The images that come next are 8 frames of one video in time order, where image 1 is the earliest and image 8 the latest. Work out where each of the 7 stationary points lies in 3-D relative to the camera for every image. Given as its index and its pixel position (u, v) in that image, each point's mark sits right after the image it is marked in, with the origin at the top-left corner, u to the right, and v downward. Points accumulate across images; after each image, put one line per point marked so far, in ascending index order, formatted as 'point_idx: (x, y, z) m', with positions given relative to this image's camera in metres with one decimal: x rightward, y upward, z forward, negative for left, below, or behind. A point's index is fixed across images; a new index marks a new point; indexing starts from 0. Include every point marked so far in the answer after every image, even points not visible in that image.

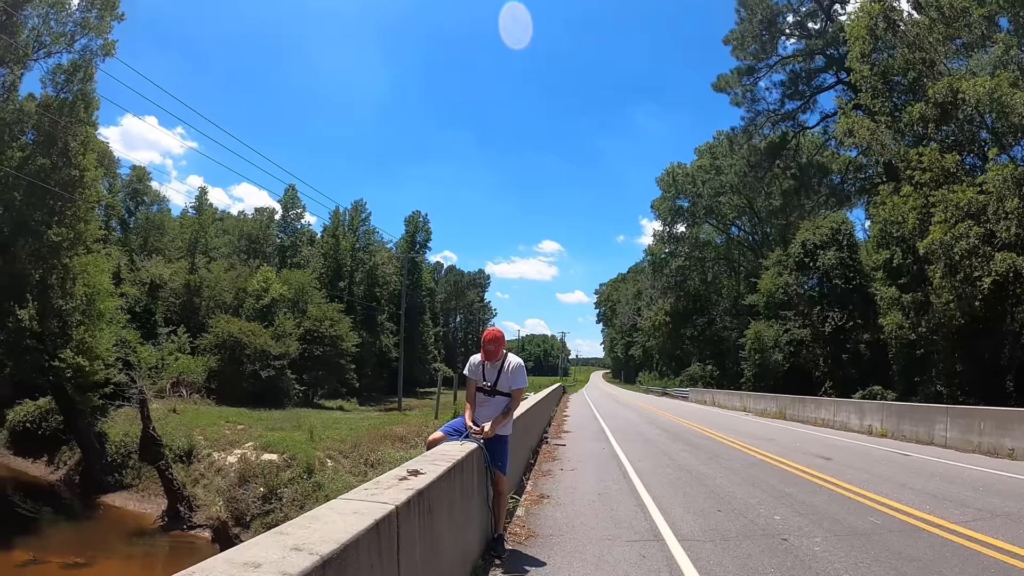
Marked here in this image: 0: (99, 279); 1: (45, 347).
0: (-12.4, +0.3, +17.1) m
1: (-13.2, -1.7, +15.8) m
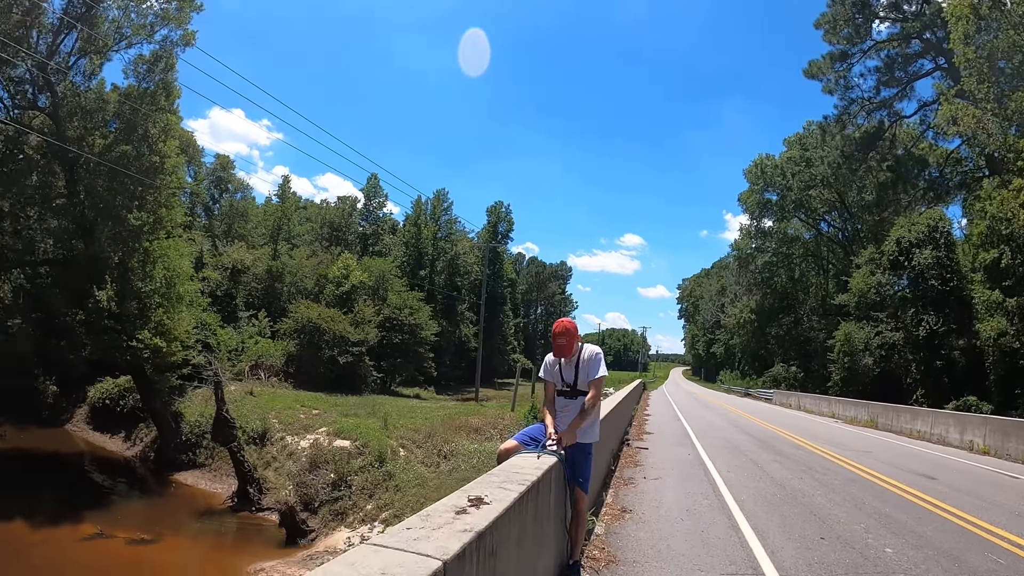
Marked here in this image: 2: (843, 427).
0: (-10.3, +0.8, +17.7) m
1: (-11.3, -1.2, +16.5) m
2: (+11.2, -4.7, +19.6) m
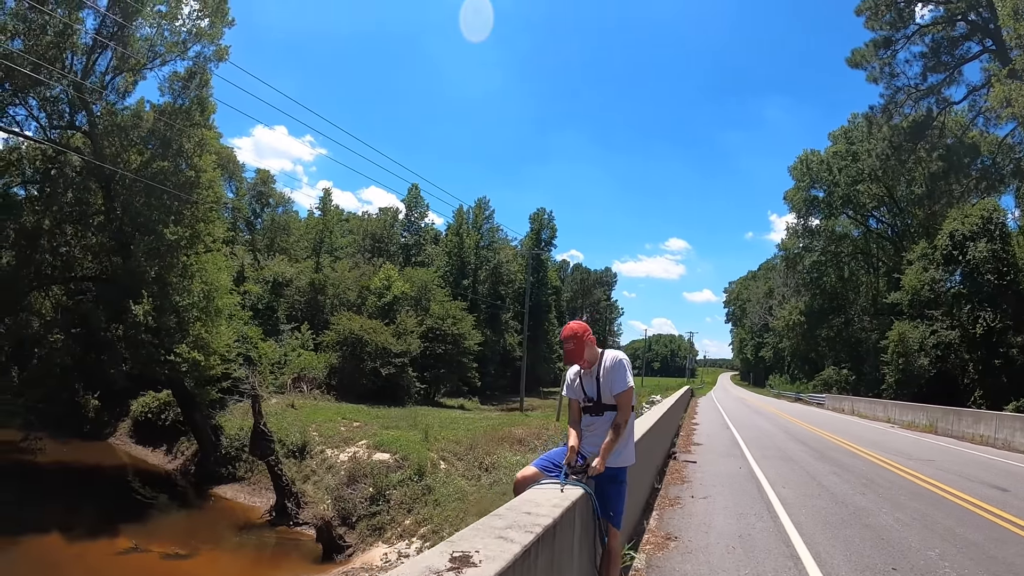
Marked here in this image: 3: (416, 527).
0: (-9.2, +0.3, +18.0) m
1: (-10.2, -1.7, +16.9) m
2: (+12.5, -4.6, +18.3) m
3: (-1.9, -4.7, +11.4) m
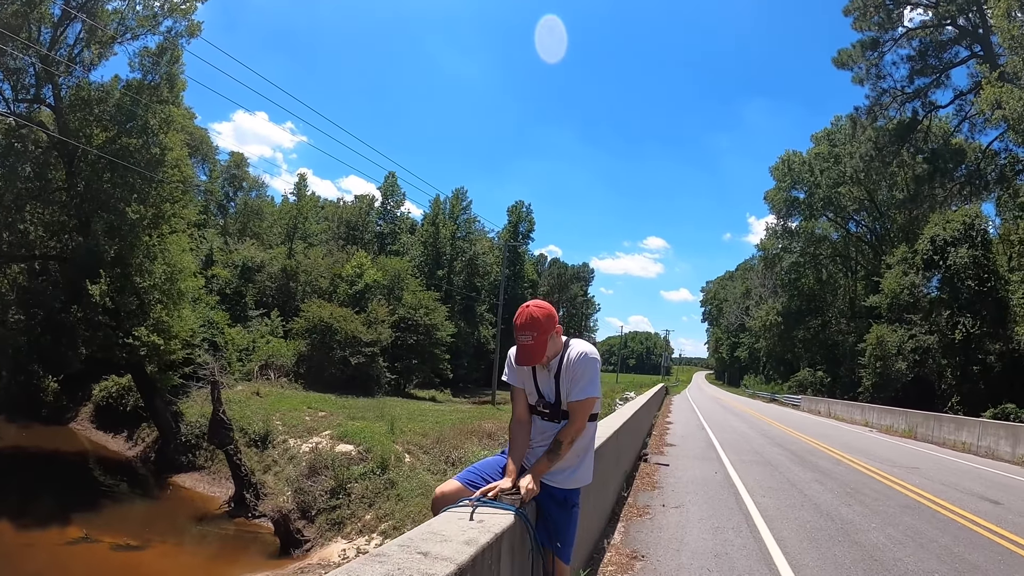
0: (-9.9, +0.9, +17.2) m
1: (-11.0, -1.1, +16.1) m
2: (+11.5, -4.7, +18.3) m
3: (-2.5, -4.4, +10.9) m
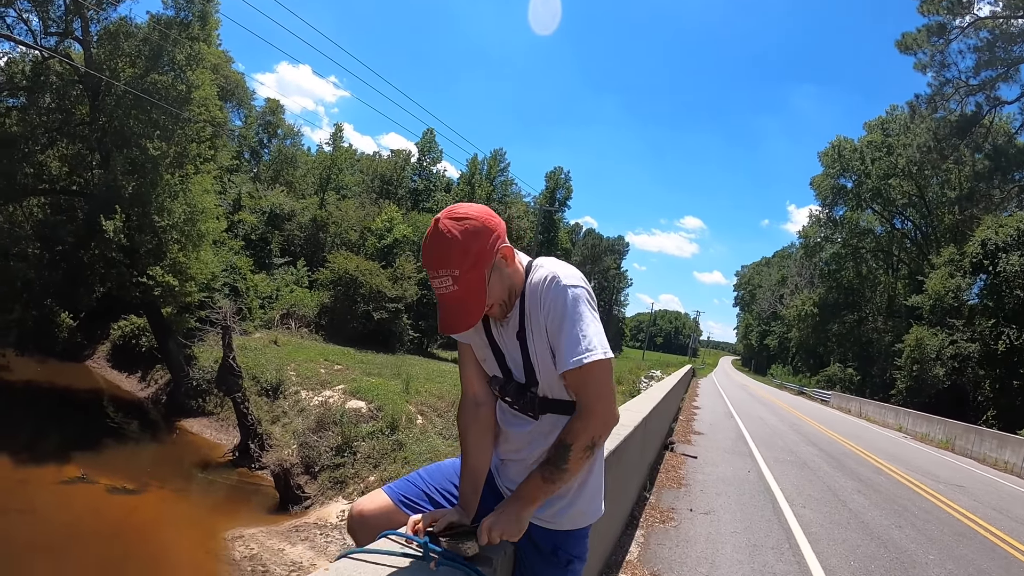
0: (-9.0, +2.6, +16.8) m
1: (-10.3, +0.6, +15.8) m
2: (+11.9, -4.7, +17.2) m
3: (-2.4, -3.6, +10.5) m
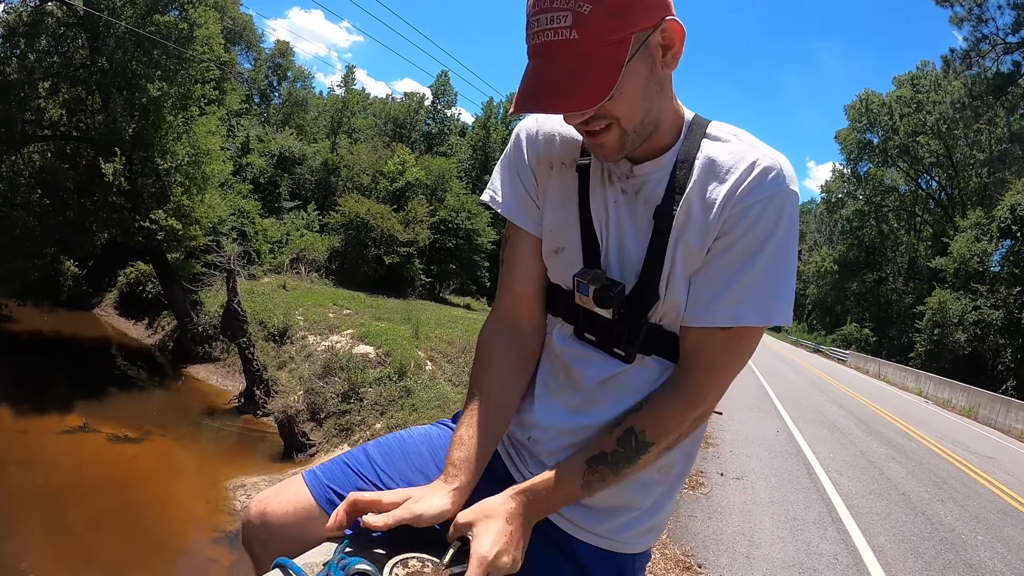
0: (-8.6, +4.1, +16.2) m
1: (-10.0, +2.2, +15.4) m
2: (+12.2, -3.5, +16.8) m
3: (-2.3, -2.6, +10.3) m
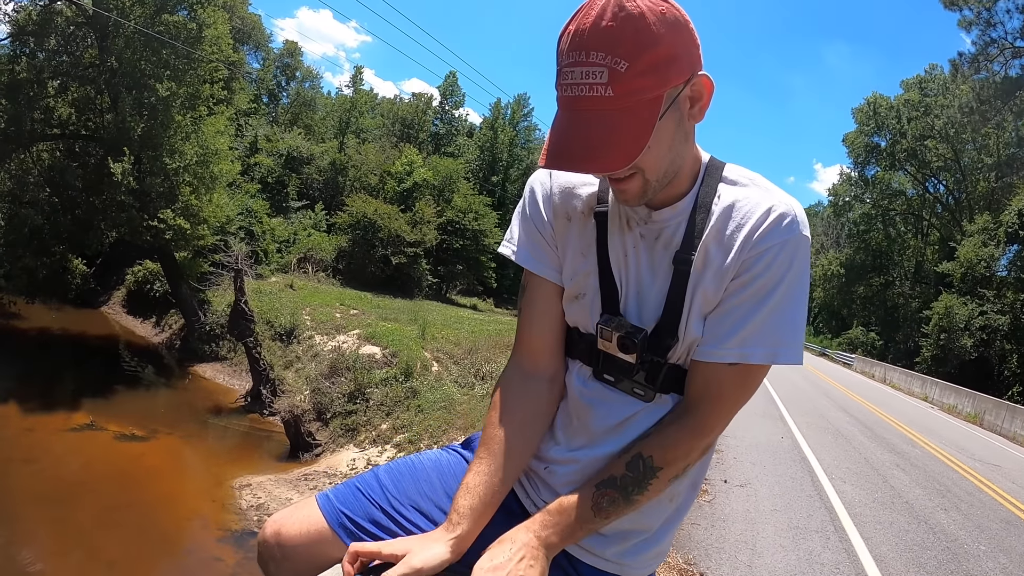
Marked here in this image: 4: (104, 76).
0: (-8.4, +4.2, +16.3) m
1: (-9.8, +2.2, +15.5) m
2: (+12.4, -3.6, +16.7) m
3: (-2.2, -2.7, +10.3) m
4: (-10.8, +5.9, +15.3) m
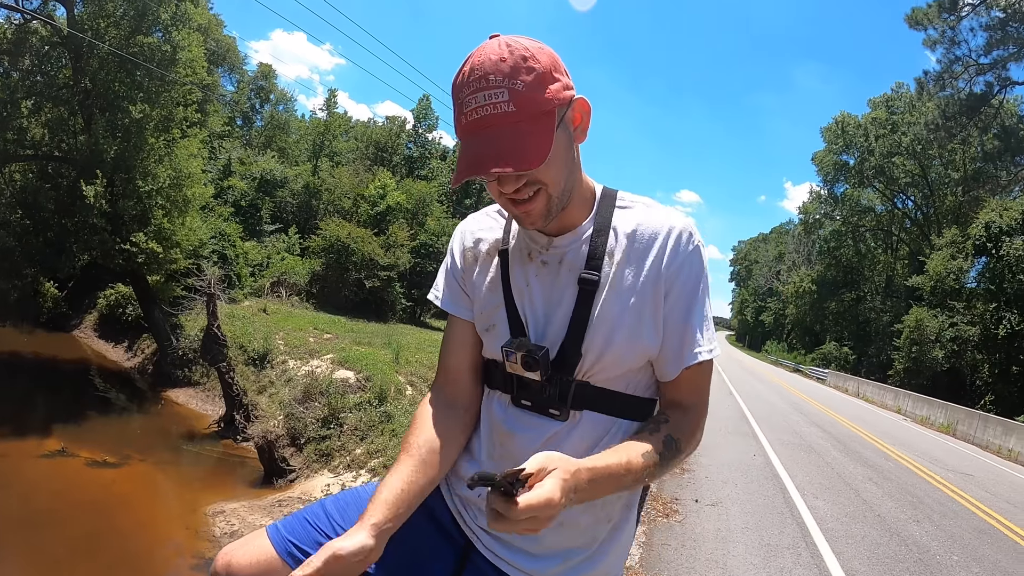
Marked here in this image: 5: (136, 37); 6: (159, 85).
0: (-9.1, +3.5, +16.2) m
1: (-10.4, +1.6, +15.3) m
2: (+11.7, -4.1, +17.0) m
3: (-2.6, -3.1, +10.2) m
4: (-11.5, +5.2, +15.2) m
5: (-10.2, +6.9, +15.5) m
6: (-9.7, +5.7, +15.8) m
